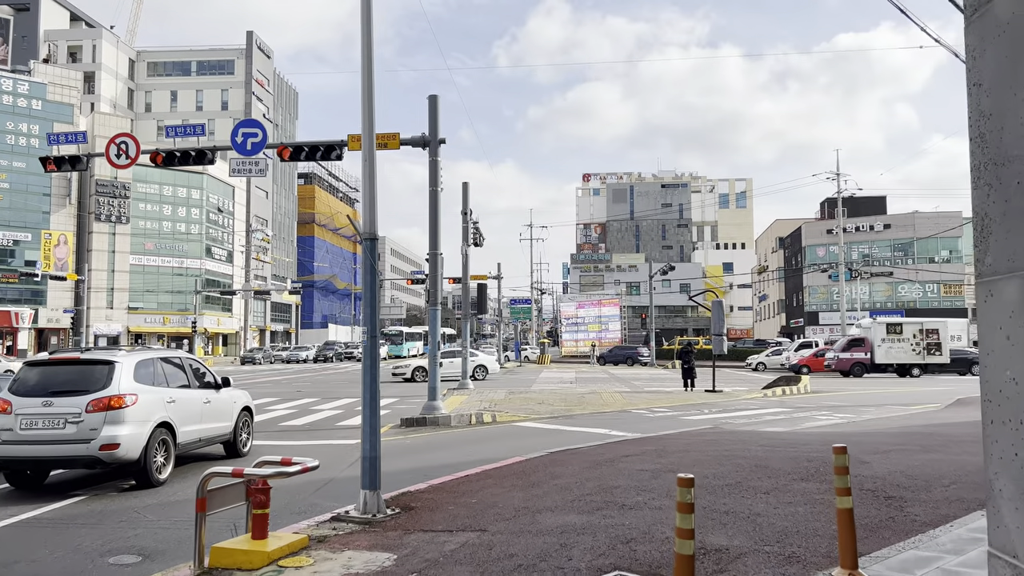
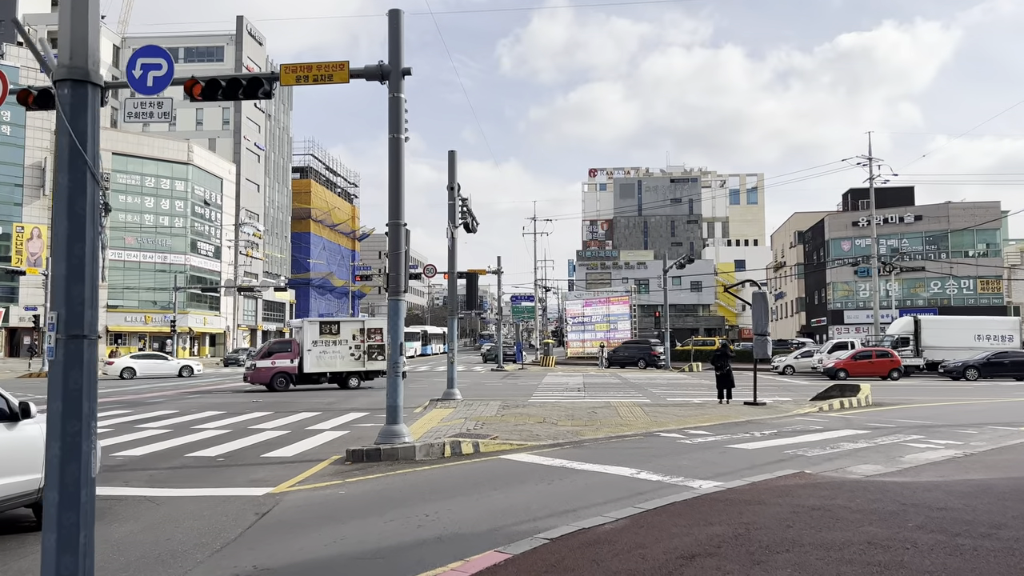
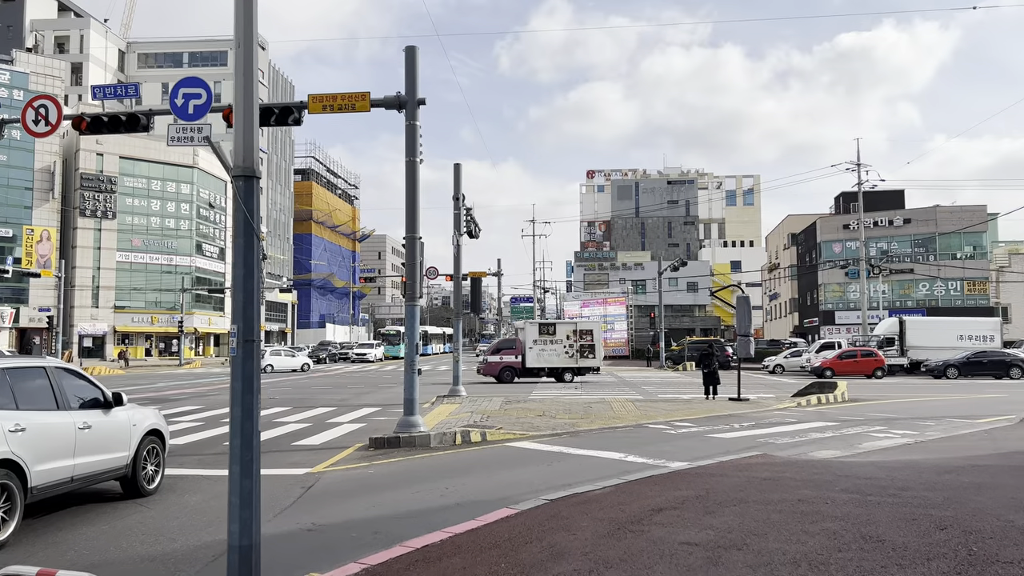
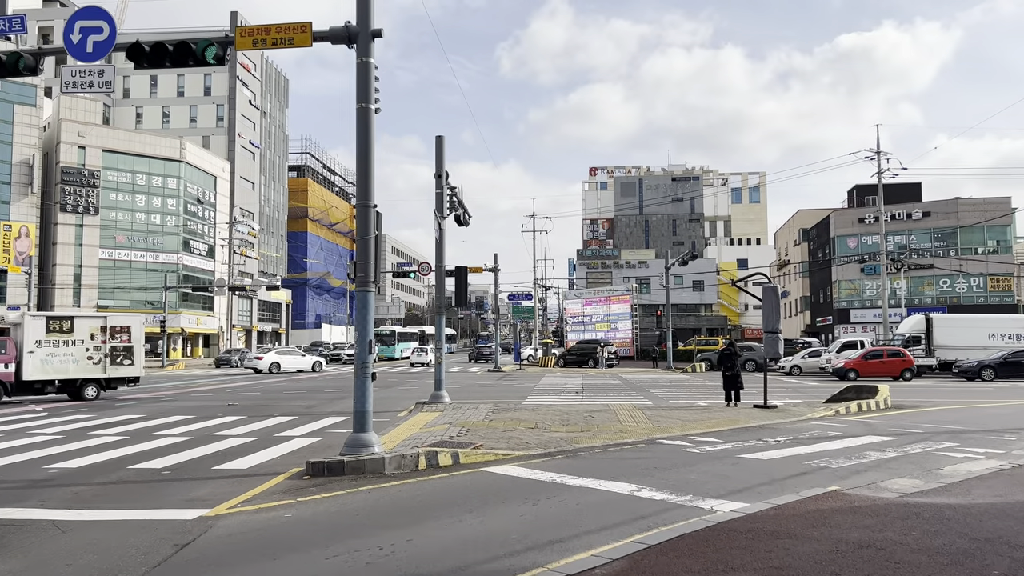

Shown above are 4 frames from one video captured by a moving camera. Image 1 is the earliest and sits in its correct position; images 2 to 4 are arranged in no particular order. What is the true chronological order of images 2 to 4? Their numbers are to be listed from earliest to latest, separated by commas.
3, 2, 4
